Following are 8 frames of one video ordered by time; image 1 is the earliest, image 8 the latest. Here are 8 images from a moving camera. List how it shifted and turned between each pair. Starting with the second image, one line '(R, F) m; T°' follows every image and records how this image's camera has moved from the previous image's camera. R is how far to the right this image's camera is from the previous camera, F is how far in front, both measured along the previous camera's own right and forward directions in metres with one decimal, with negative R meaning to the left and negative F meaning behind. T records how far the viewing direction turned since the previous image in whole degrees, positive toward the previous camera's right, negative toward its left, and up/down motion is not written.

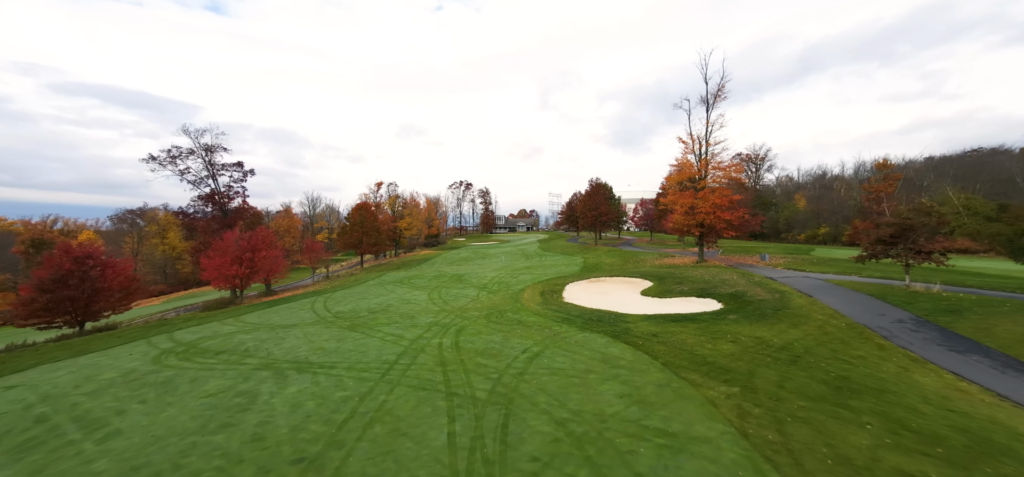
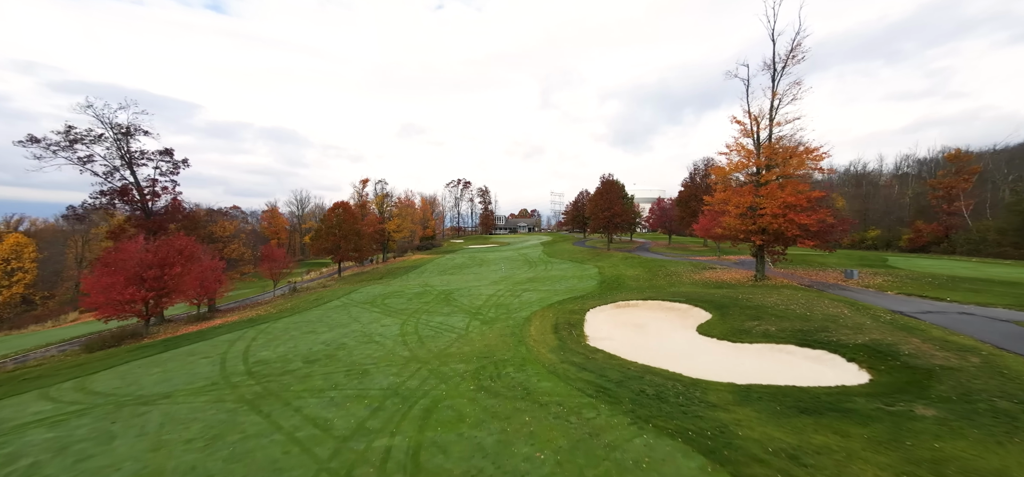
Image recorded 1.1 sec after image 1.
(-0.1, +5.3) m; 0°
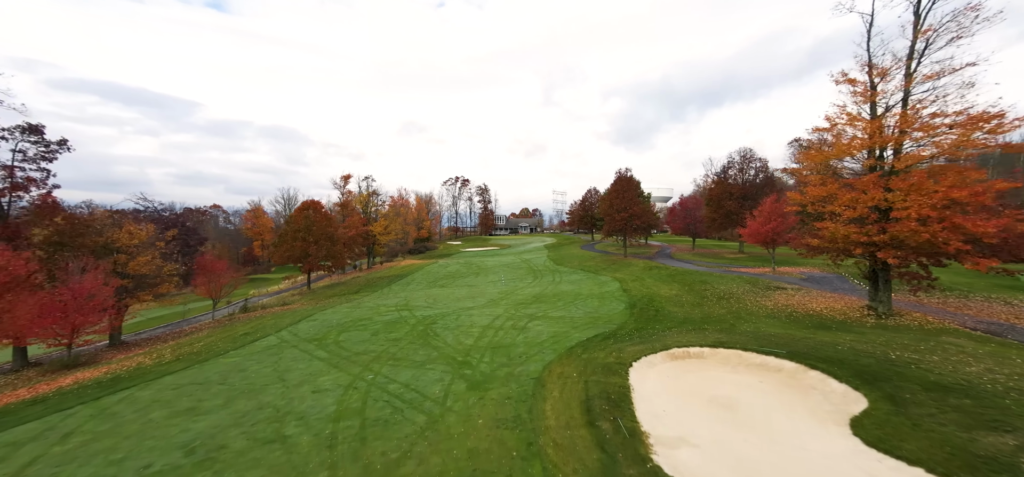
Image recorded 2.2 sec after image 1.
(-0.1, +5.7) m; 0°
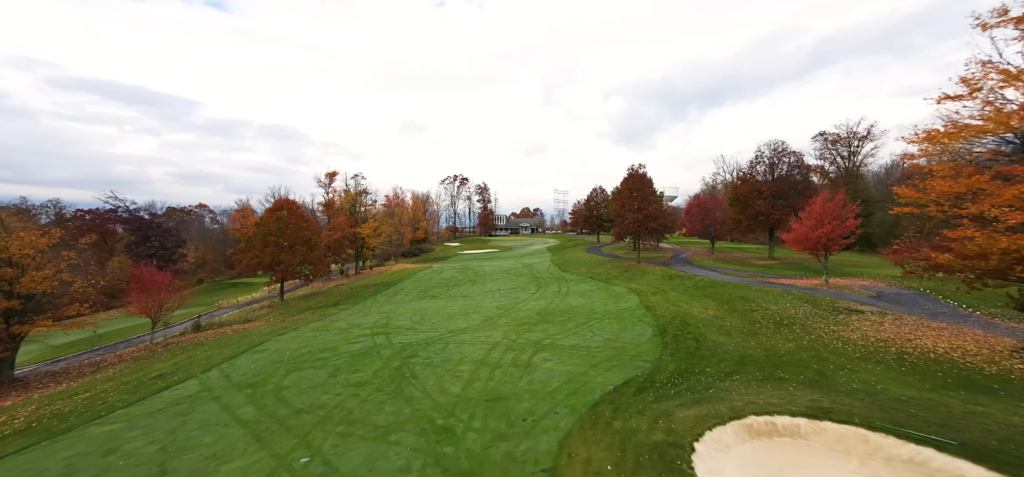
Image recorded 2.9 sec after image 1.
(0.0, +3.8) m; 0°
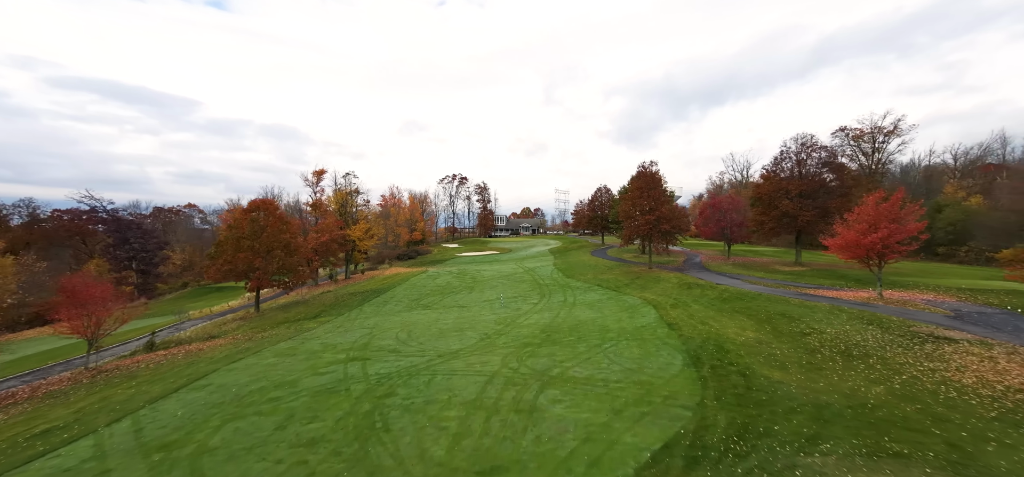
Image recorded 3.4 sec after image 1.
(0.0, +2.8) m; 0°
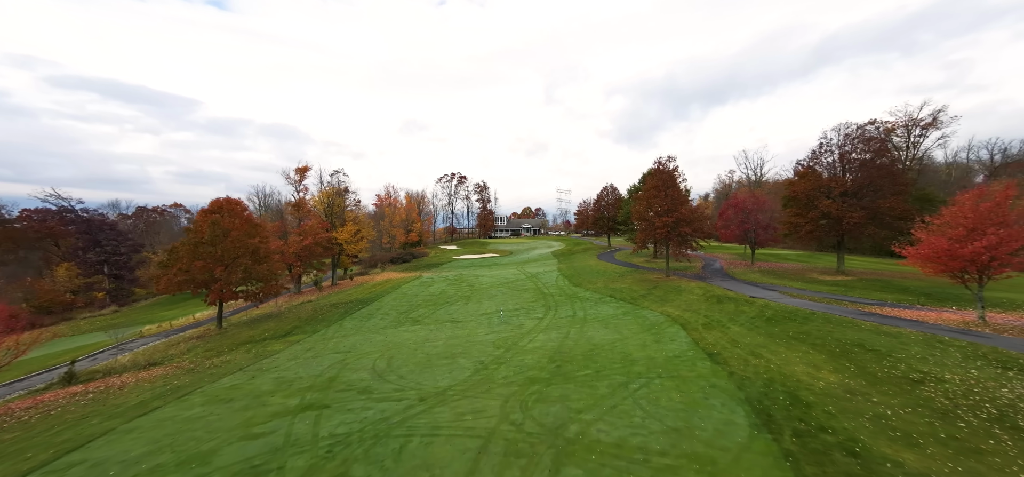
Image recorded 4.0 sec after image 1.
(-0.1, +3.5) m; 0°
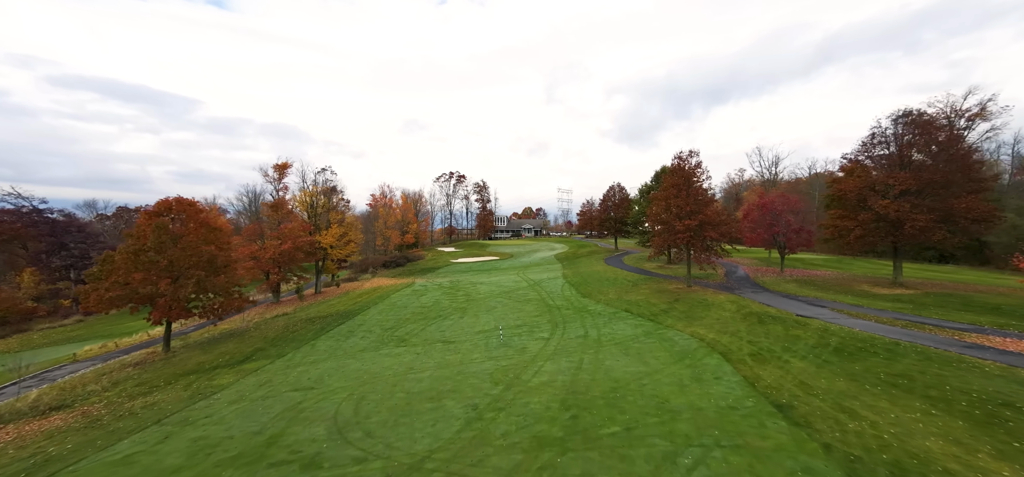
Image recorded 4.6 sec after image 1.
(0.0, +3.5) m; 0°
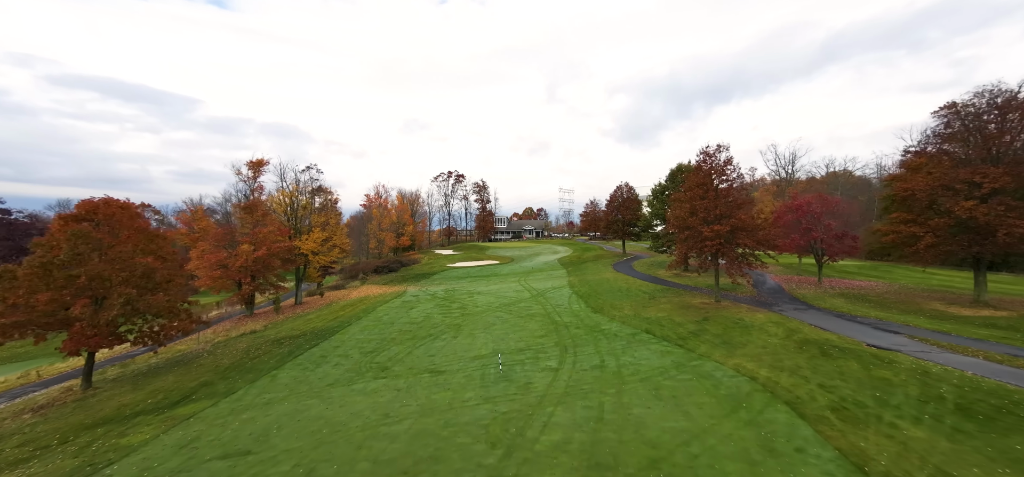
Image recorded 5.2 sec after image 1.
(0.0, +3.6) m; 0°
